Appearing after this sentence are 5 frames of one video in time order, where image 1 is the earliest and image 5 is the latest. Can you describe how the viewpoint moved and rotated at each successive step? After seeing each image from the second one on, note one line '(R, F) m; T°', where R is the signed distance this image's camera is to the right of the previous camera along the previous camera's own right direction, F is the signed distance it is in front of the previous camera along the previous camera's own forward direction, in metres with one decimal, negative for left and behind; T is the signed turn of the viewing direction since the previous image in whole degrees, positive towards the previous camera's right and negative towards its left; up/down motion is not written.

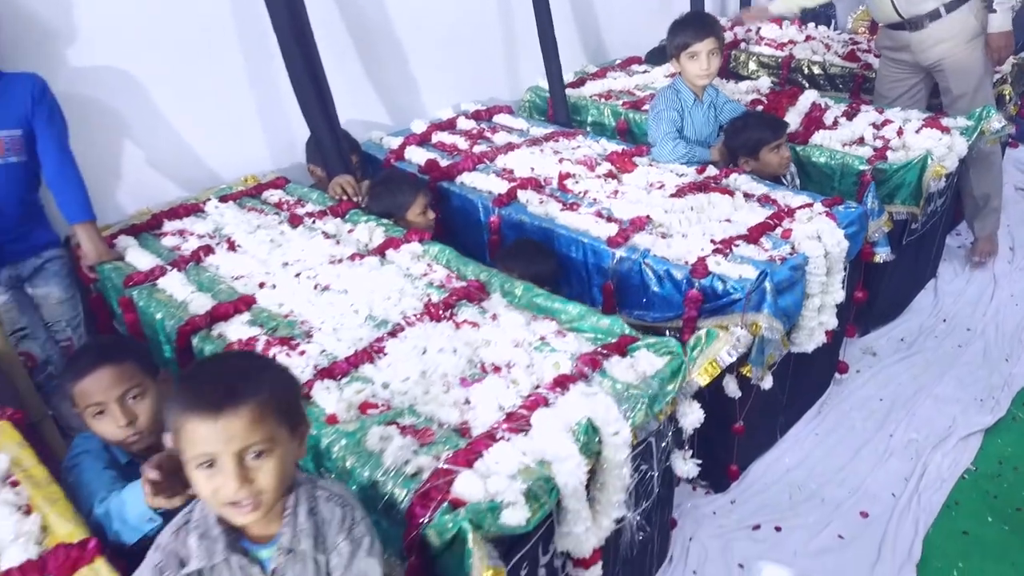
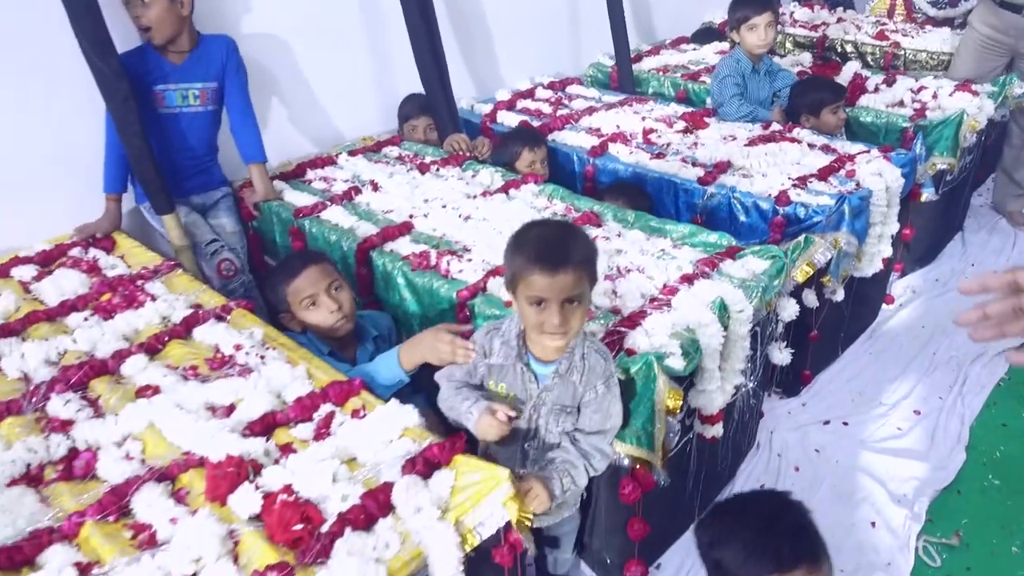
(-0.3, -0.4) m; 0°
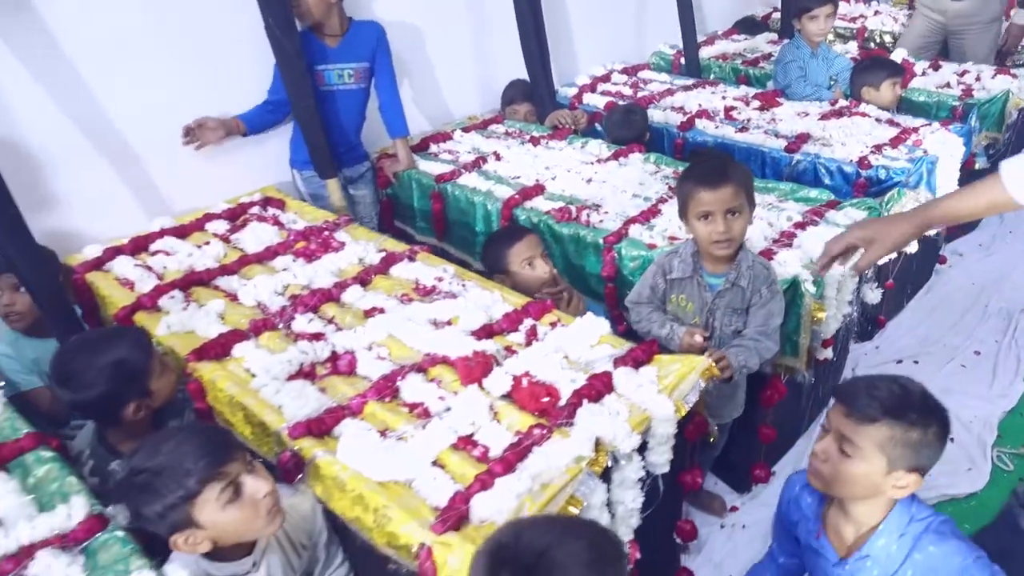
(-0.4, -0.4) m; 0°
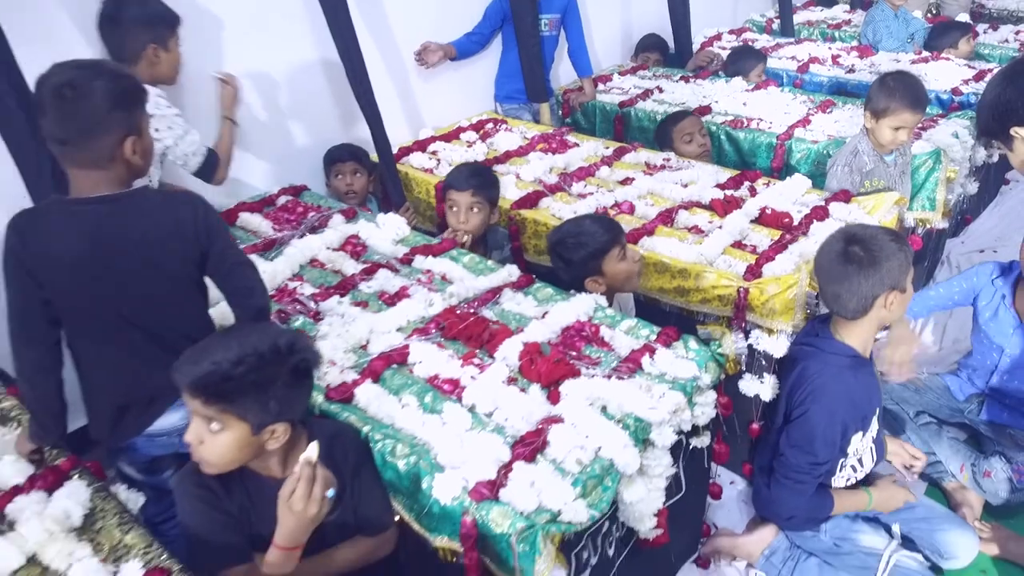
(-0.7, -0.8) m; 0°
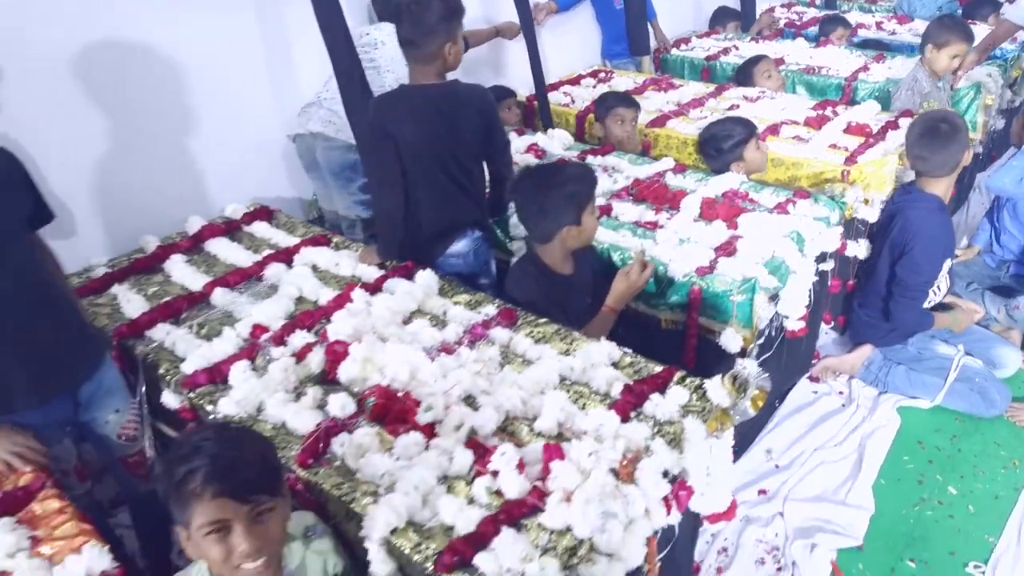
(-0.6, -0.8) m; 0°
